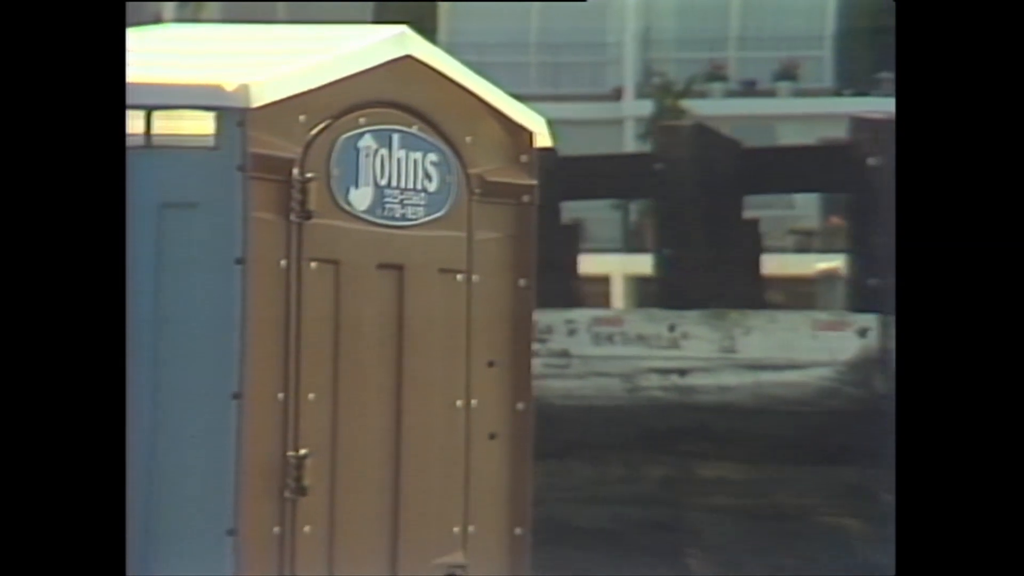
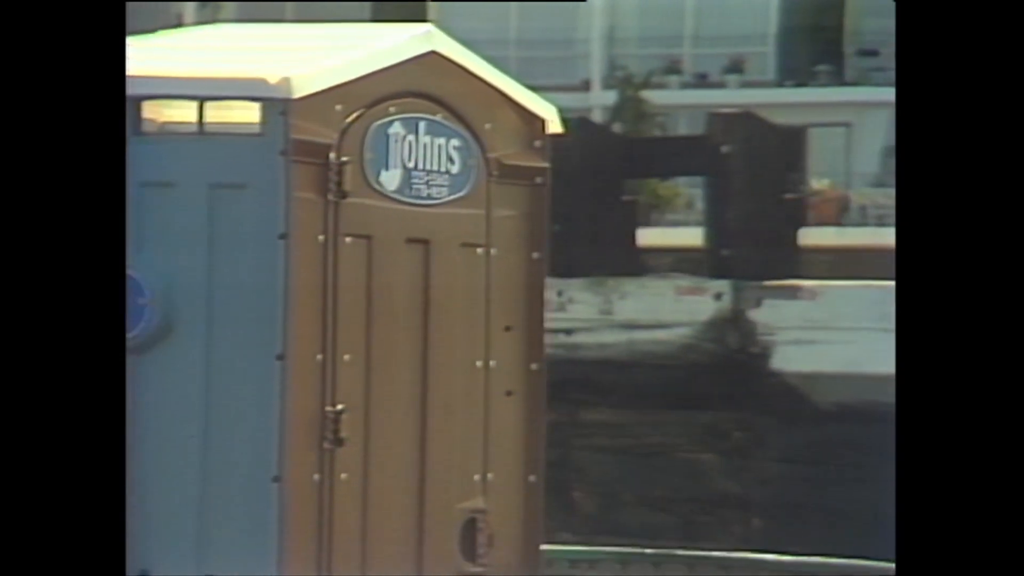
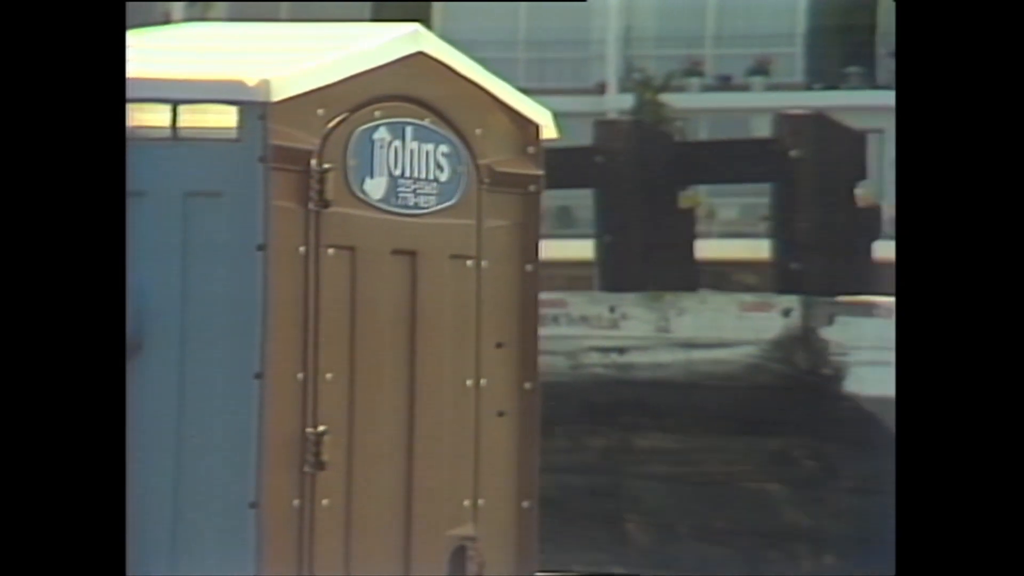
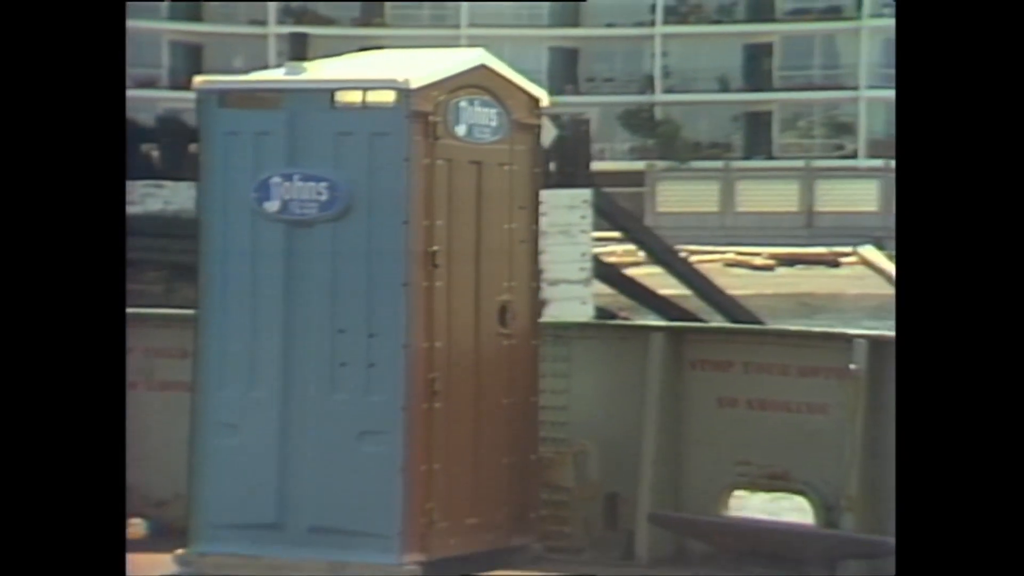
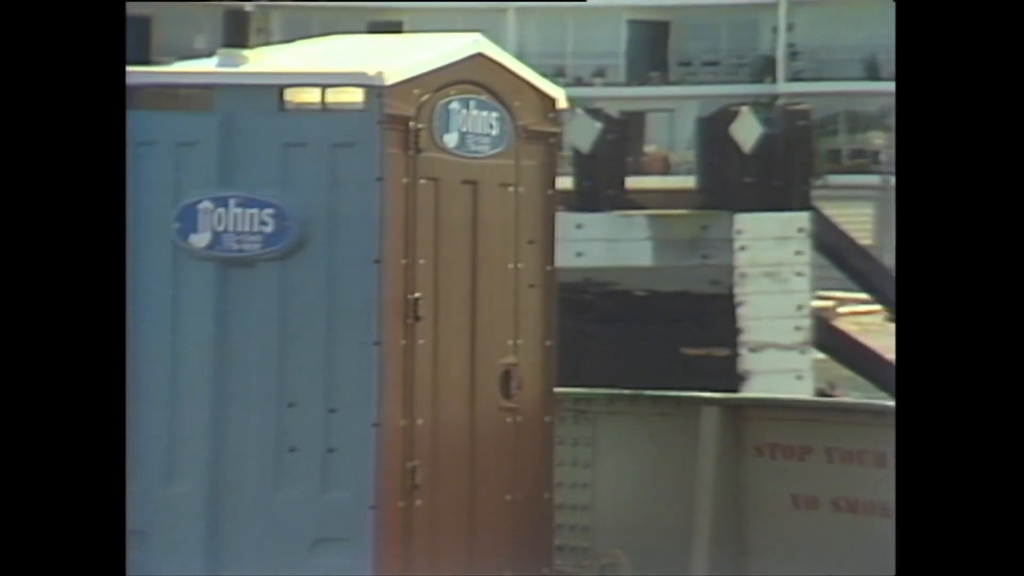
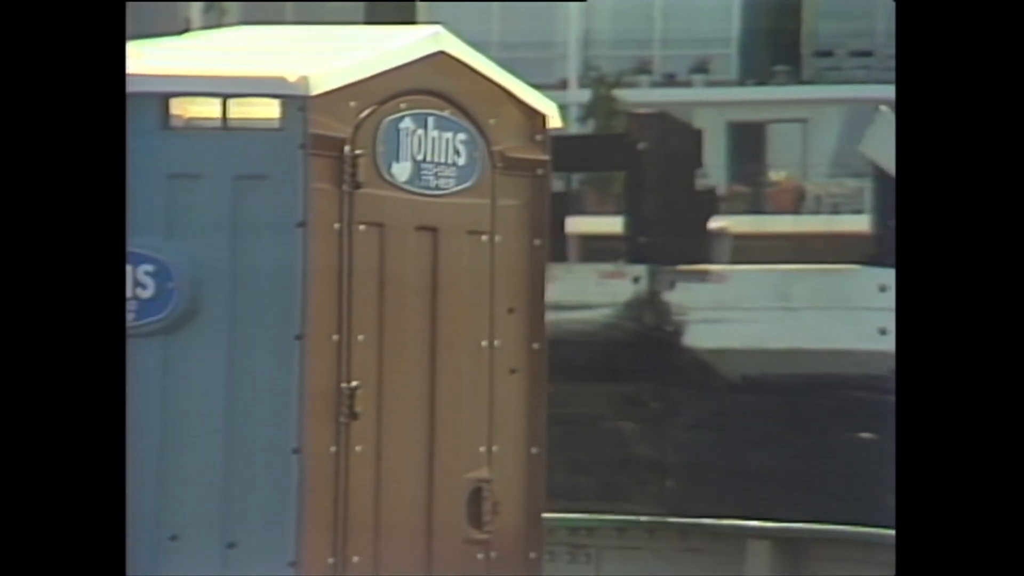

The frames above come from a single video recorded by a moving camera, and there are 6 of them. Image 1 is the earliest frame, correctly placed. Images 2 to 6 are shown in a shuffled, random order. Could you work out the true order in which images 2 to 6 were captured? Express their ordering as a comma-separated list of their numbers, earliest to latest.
3, 2, 6, 5, 4
